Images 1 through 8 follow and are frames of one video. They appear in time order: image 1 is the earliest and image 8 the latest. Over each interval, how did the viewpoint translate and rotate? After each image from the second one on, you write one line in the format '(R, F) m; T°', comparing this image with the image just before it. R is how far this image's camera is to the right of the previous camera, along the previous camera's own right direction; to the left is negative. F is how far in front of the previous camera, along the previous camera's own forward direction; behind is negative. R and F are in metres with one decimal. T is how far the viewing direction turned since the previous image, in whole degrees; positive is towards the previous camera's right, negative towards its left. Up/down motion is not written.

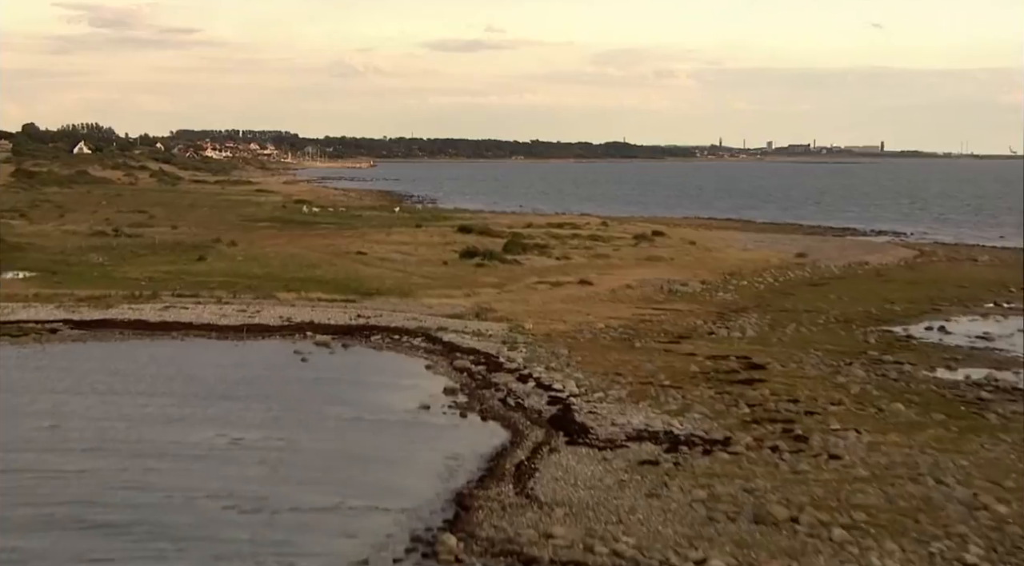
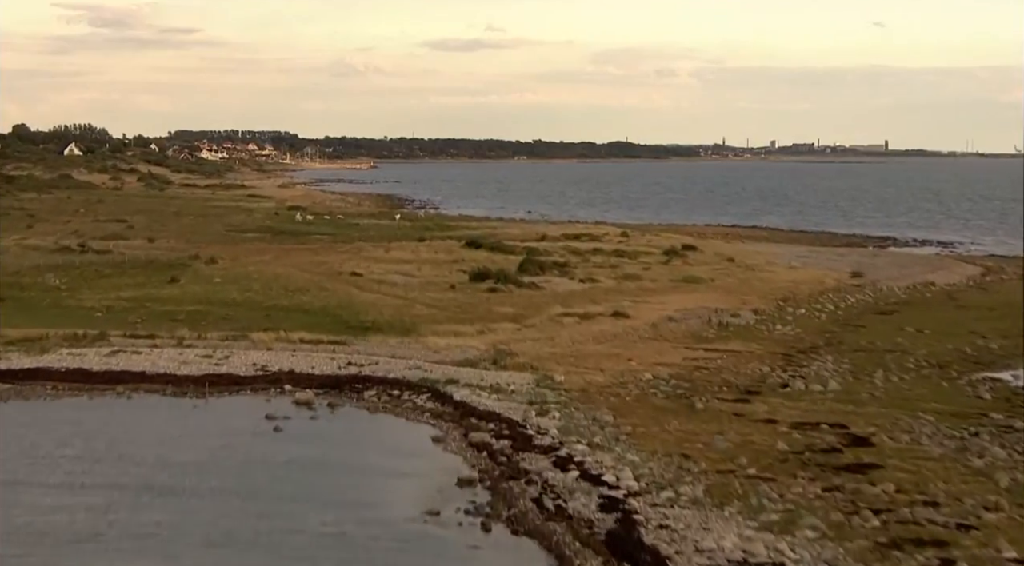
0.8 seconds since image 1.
(-0.5, +5.5) m; 0°
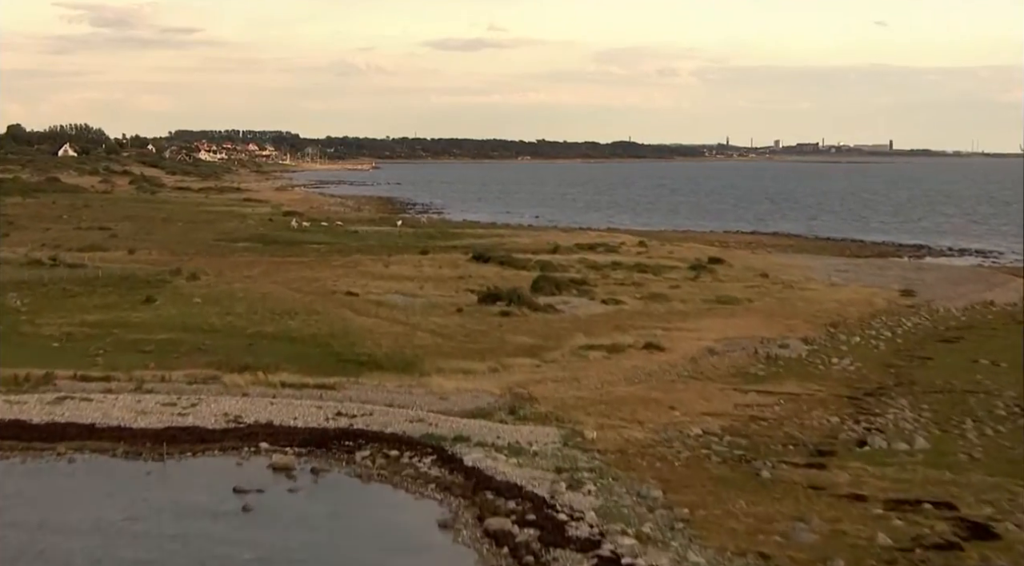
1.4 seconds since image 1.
(-0.3, +3.9) m; 0°
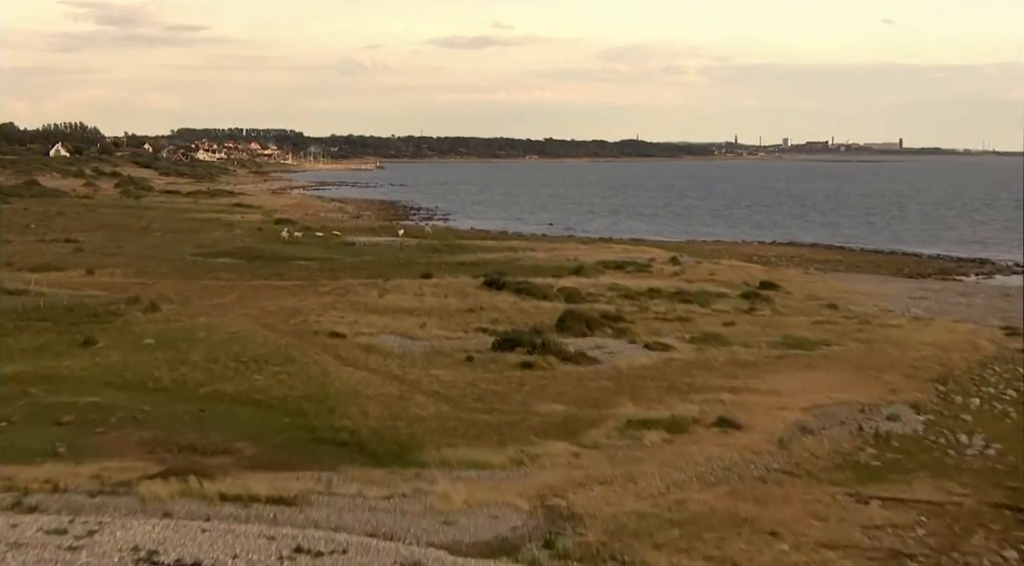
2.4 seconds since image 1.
(-0.4, +6.3) m; 0°
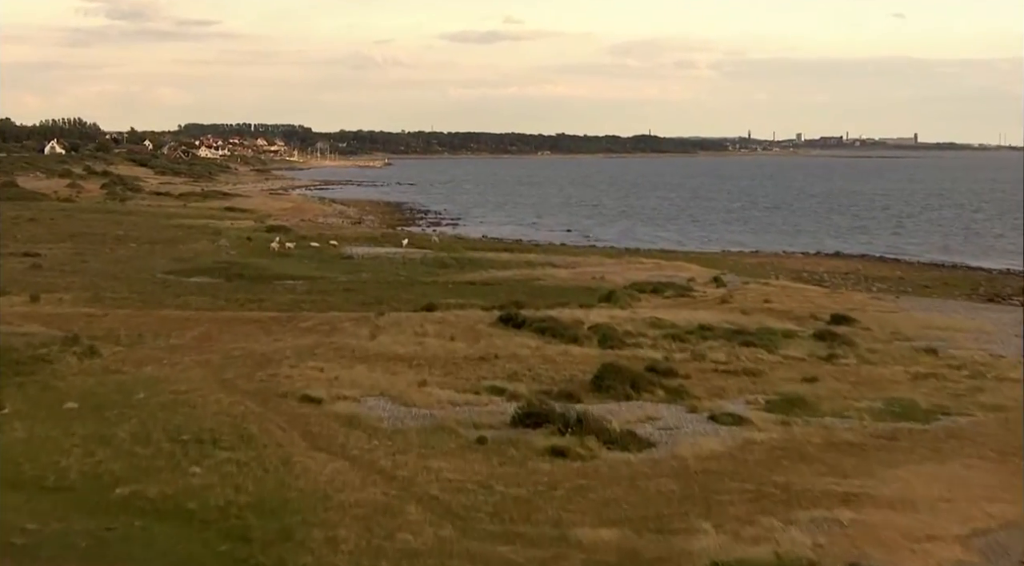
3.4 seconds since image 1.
(-0.3, +6.3) m; -1°
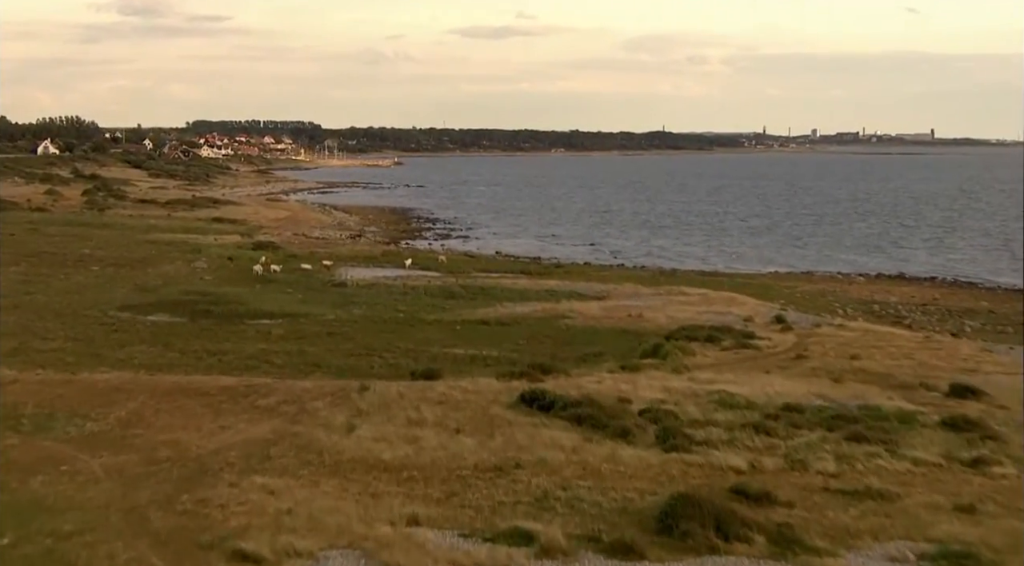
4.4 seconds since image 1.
(-0.2, +7.0) m; -1°
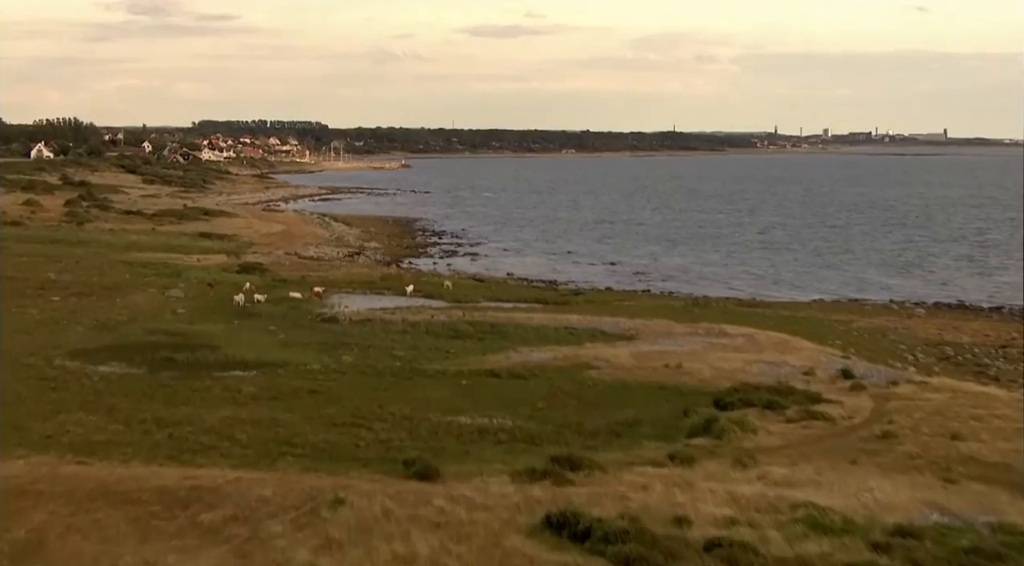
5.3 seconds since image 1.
(-0.2, +5.4) m; 0°
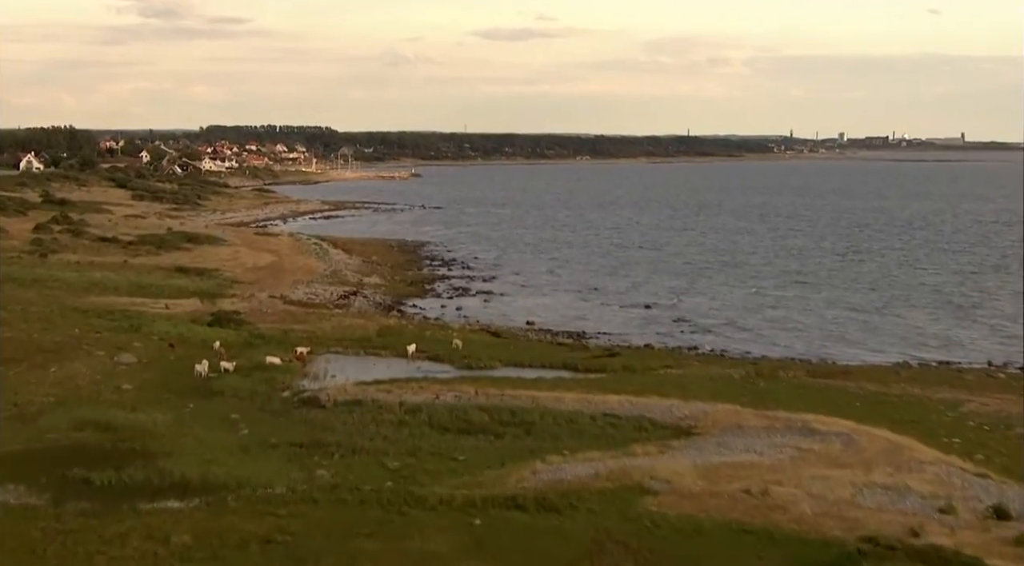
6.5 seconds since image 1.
(-0.3, +7.7) m; -1°
